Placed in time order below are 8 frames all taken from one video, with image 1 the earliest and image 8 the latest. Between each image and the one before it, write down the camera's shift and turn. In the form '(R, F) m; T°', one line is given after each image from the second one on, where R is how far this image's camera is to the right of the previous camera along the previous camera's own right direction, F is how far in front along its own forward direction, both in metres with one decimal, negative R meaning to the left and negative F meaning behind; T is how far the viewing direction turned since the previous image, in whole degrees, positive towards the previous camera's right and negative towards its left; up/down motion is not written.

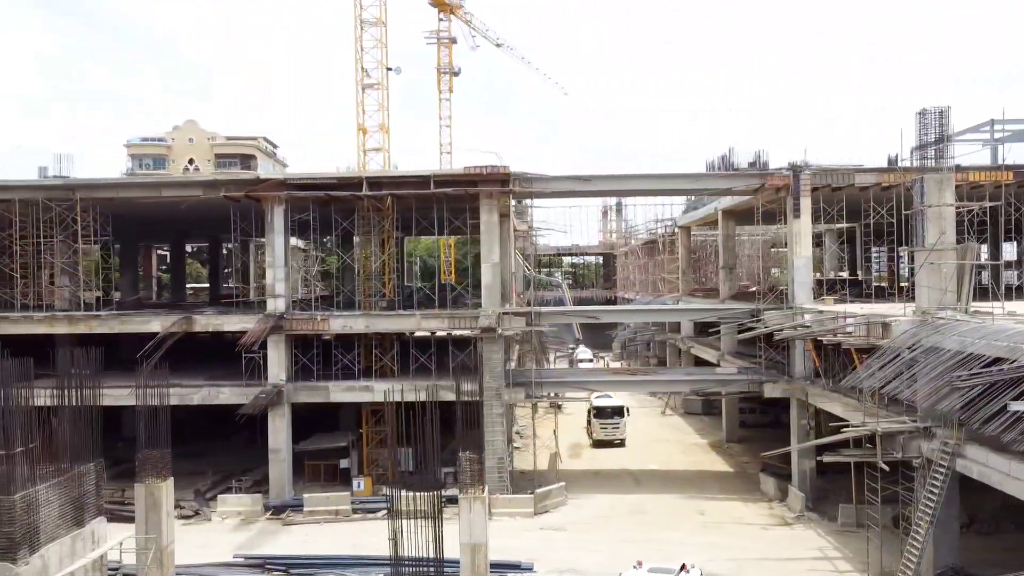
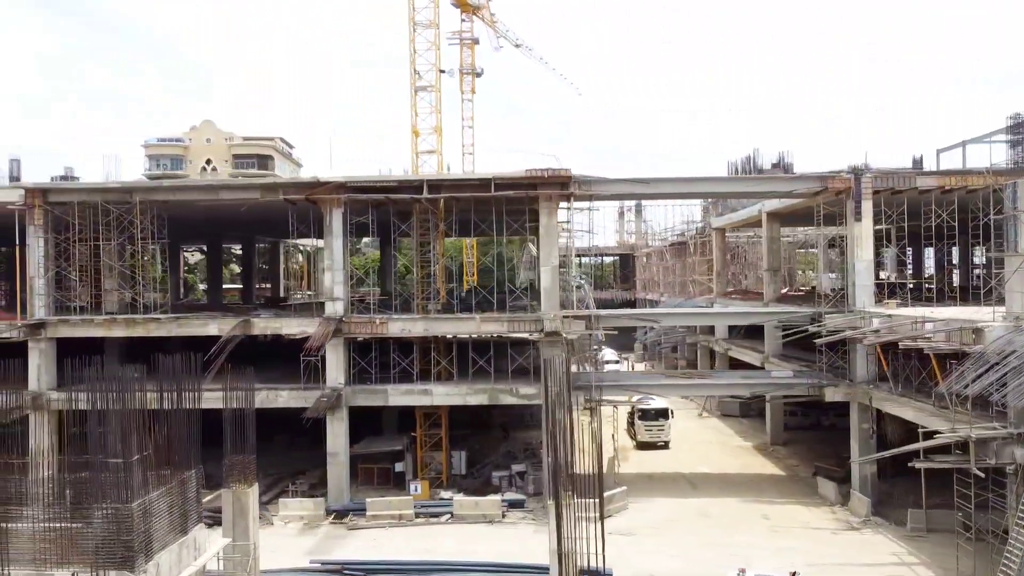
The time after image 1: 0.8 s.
(-1.1, +0.1) m; 0°
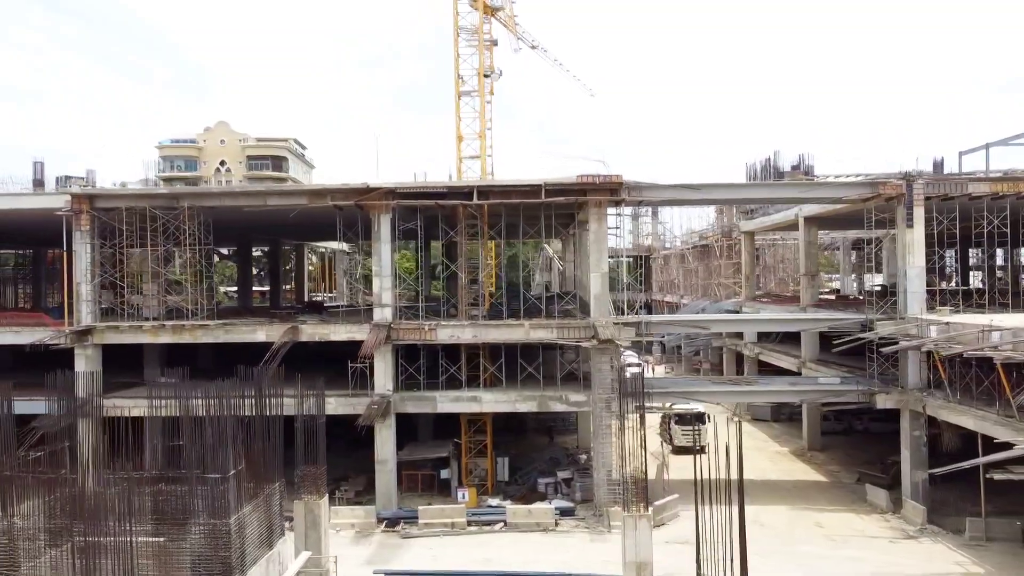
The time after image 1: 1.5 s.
(-0.9, +0.1) m; 0°
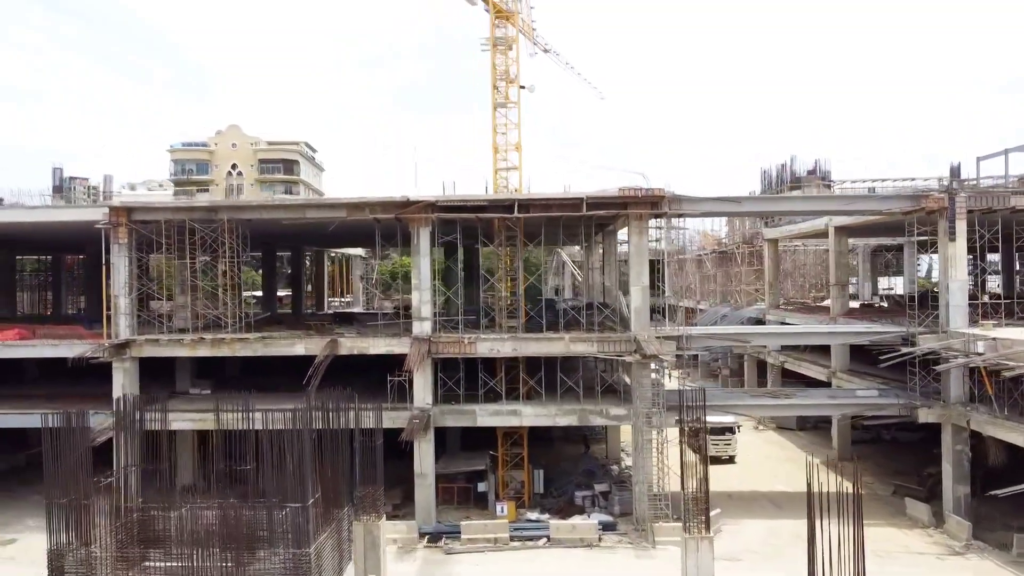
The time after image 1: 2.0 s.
(-0.7, +0.1) m; 0°
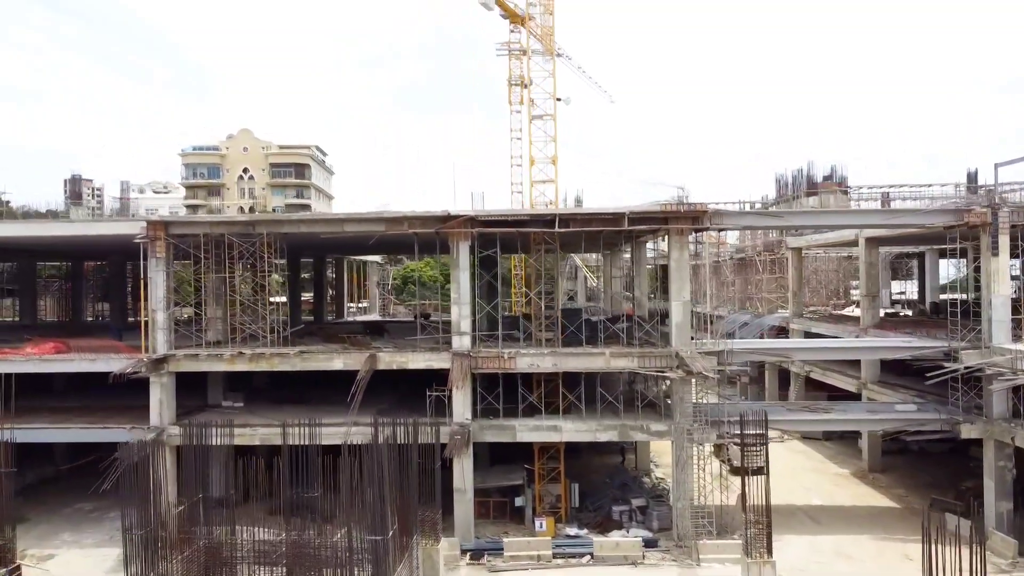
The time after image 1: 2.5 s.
(-0.7, +0.1) m; 0°
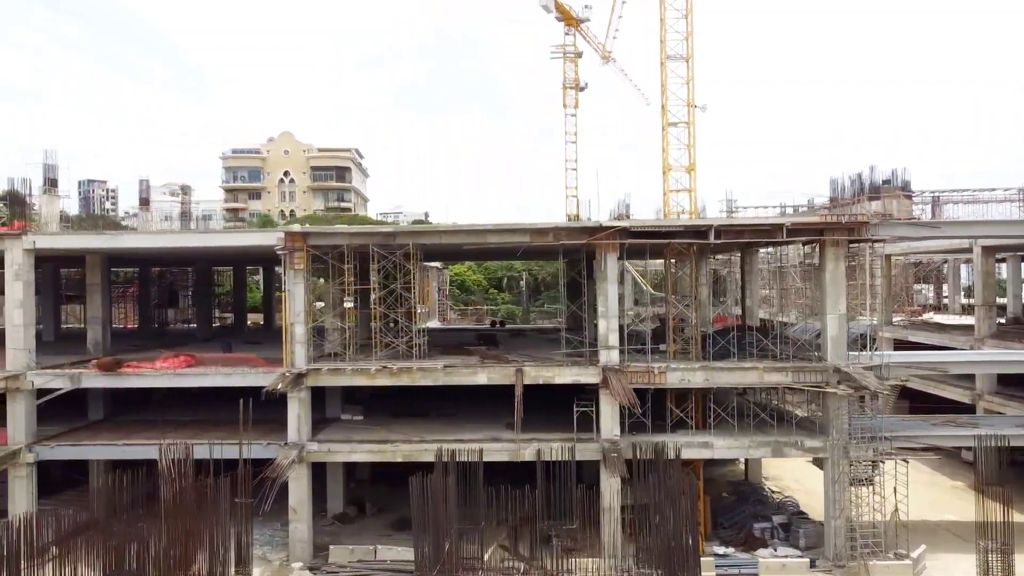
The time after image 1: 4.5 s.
(-2.6, +0.5) m; 0°
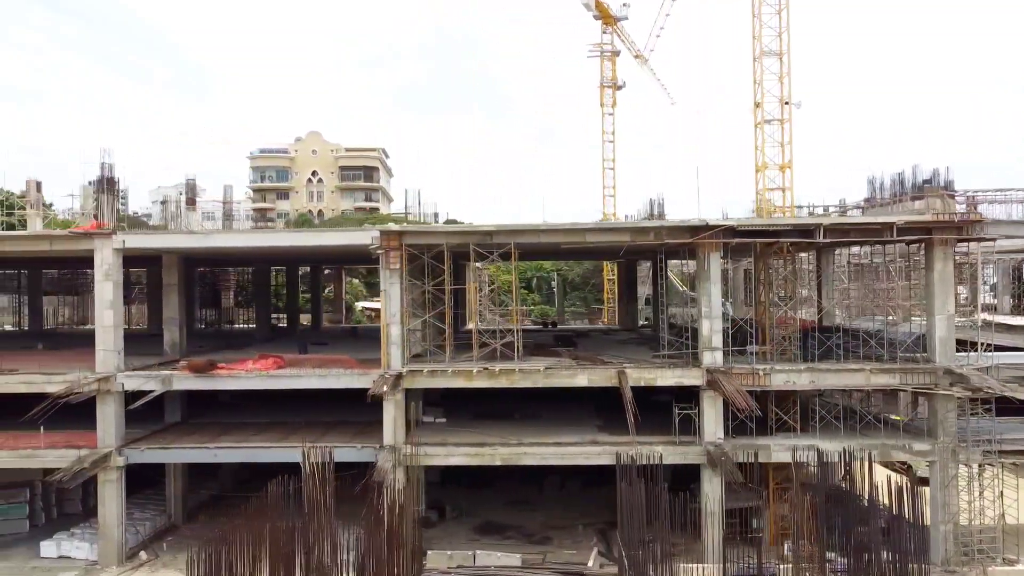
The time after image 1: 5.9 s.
(-1.7, +0.3) m; 0°
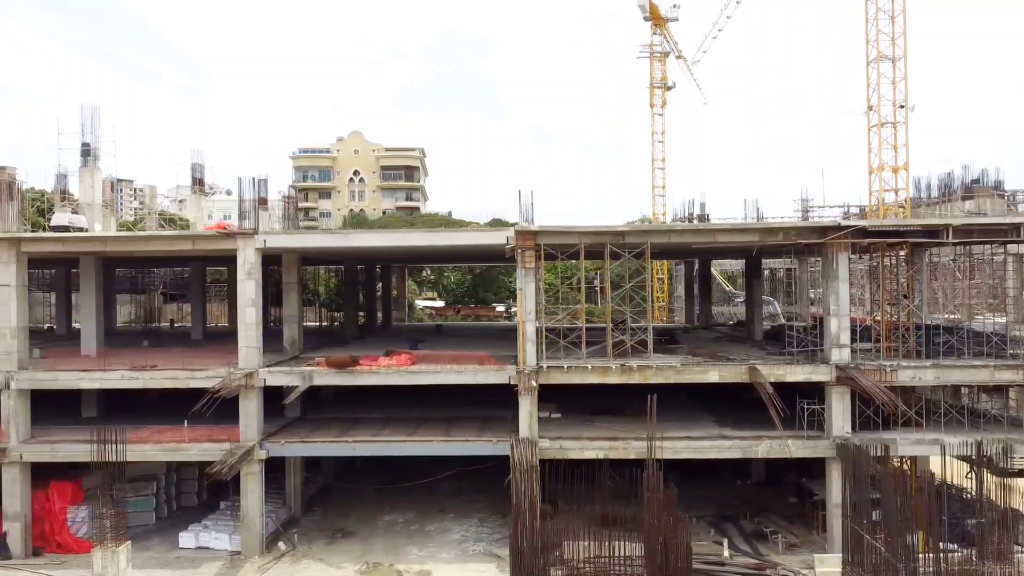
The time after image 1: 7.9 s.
(-2.3, -0.5) m; 0°
